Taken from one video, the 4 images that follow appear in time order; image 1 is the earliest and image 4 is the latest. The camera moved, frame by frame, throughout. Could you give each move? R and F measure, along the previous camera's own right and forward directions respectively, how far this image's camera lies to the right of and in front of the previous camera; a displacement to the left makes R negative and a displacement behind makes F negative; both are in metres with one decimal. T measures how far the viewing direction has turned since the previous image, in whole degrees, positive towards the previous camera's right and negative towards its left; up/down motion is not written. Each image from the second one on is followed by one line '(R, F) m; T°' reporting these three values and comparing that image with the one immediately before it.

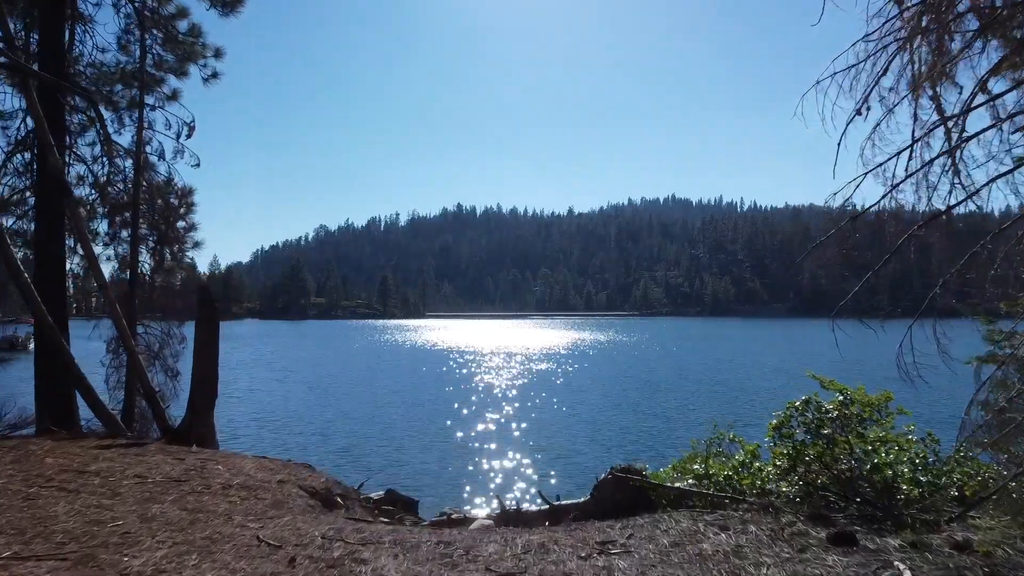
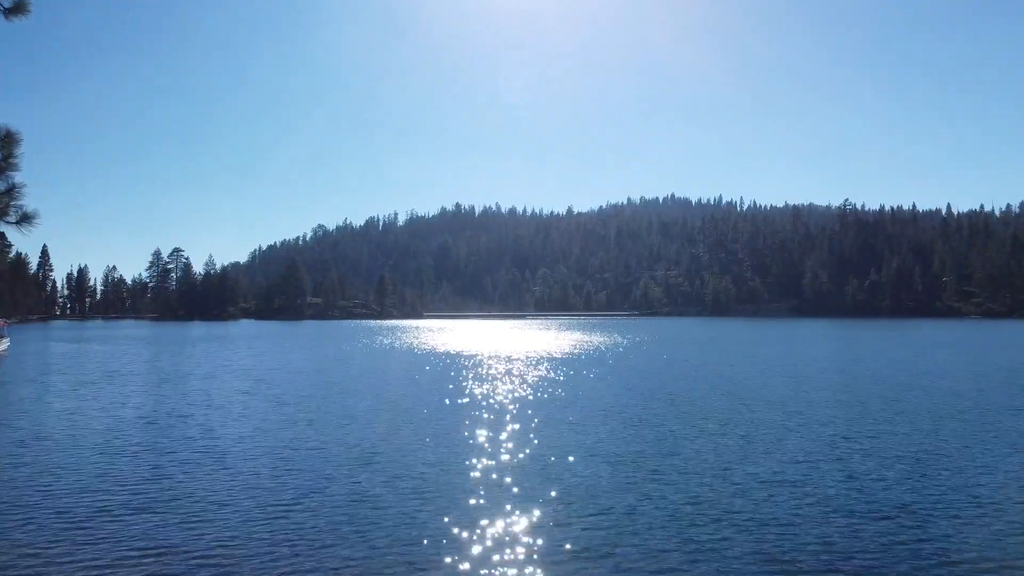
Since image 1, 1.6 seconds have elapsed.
(+0.1, +1.3) m; 0°
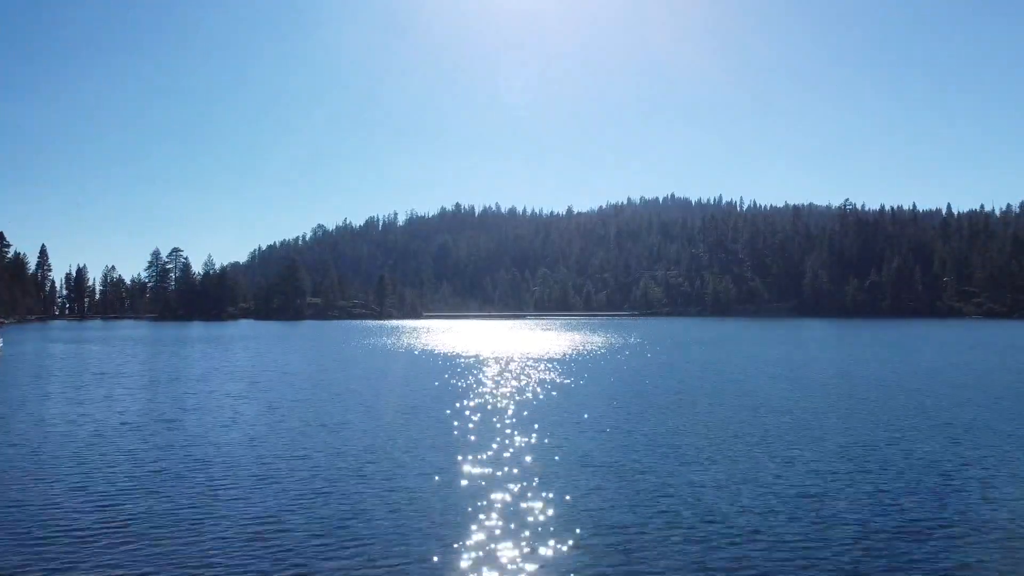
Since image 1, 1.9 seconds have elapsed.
(0.0, +0.3) m; 0°
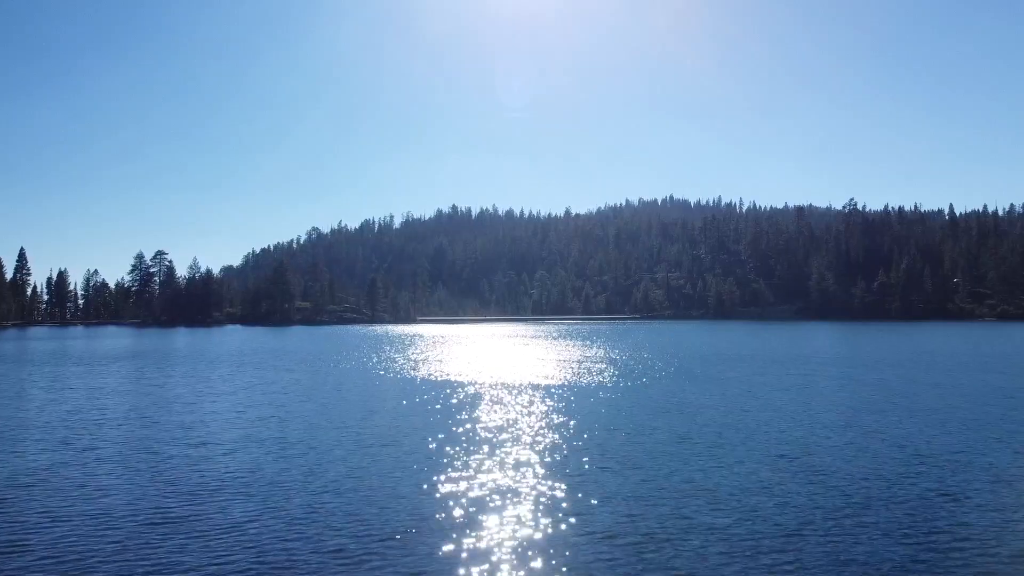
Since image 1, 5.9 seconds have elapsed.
(+0.3, +4.2) m; 0°
